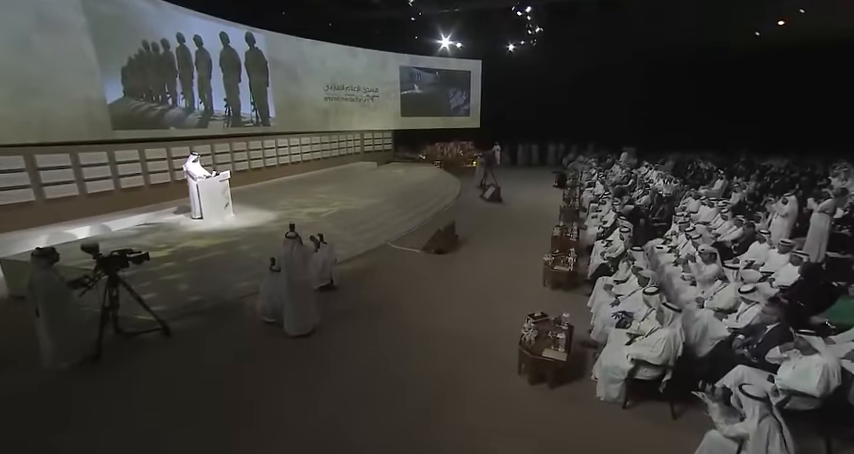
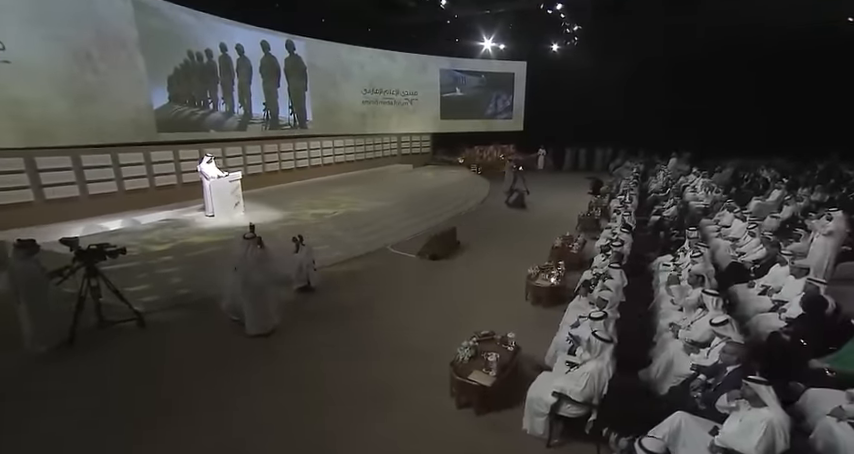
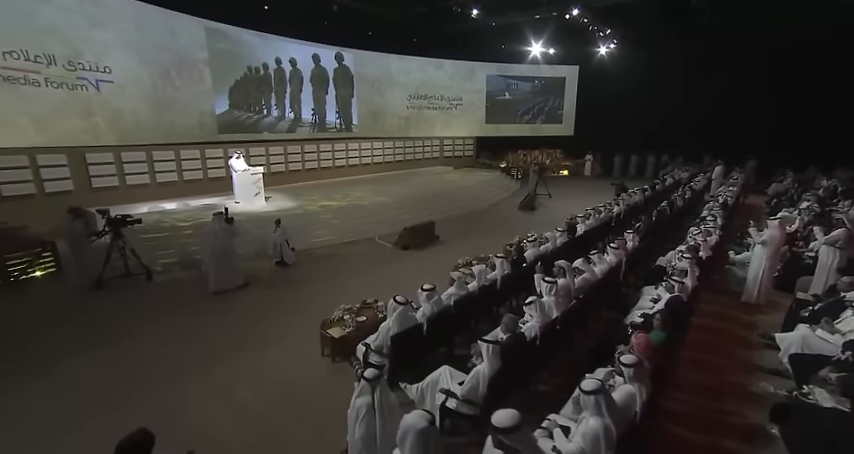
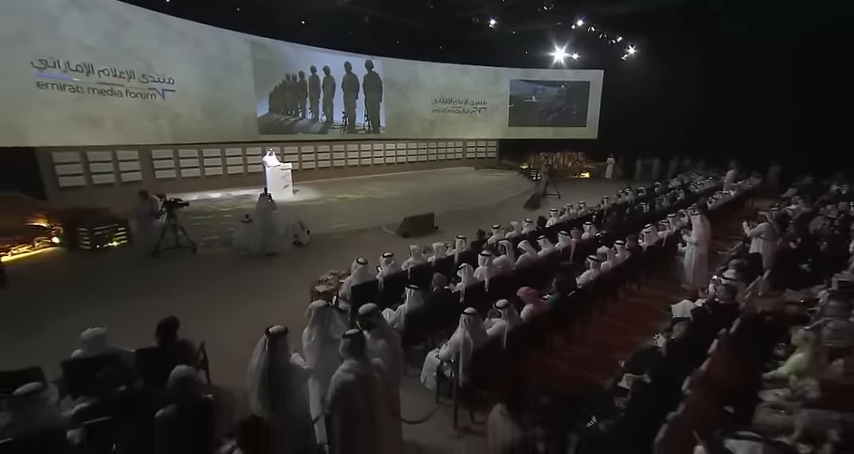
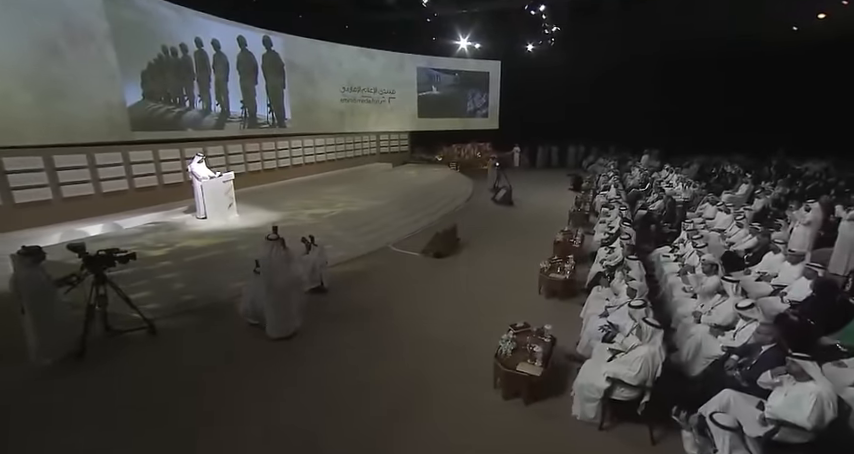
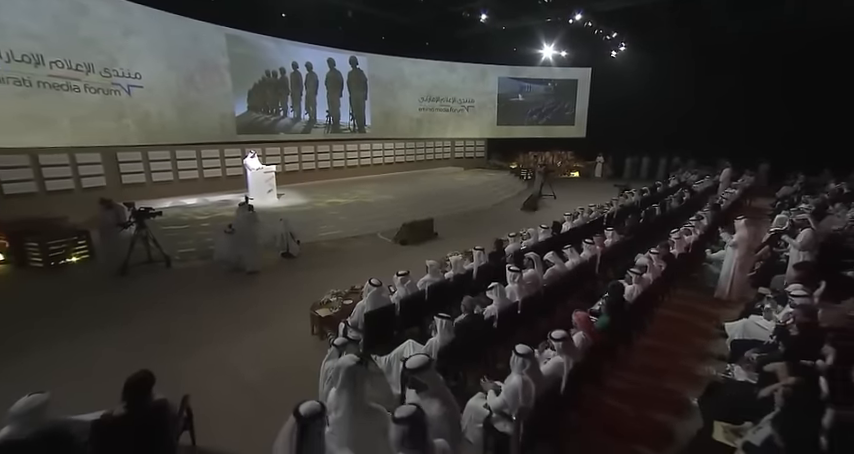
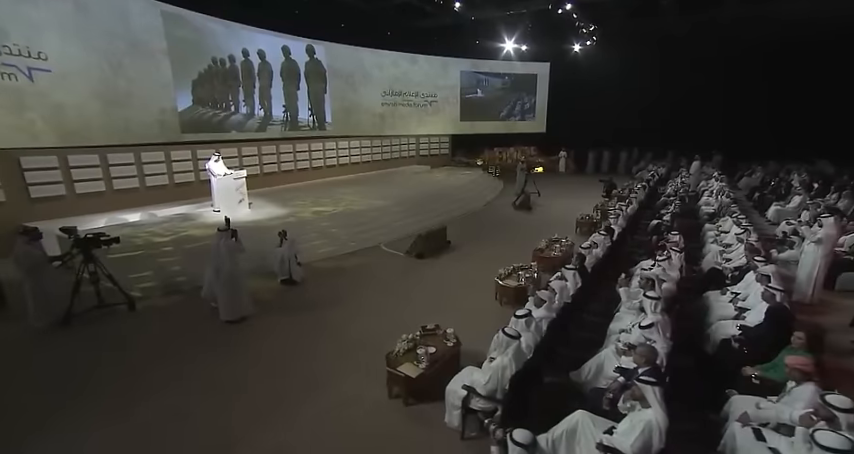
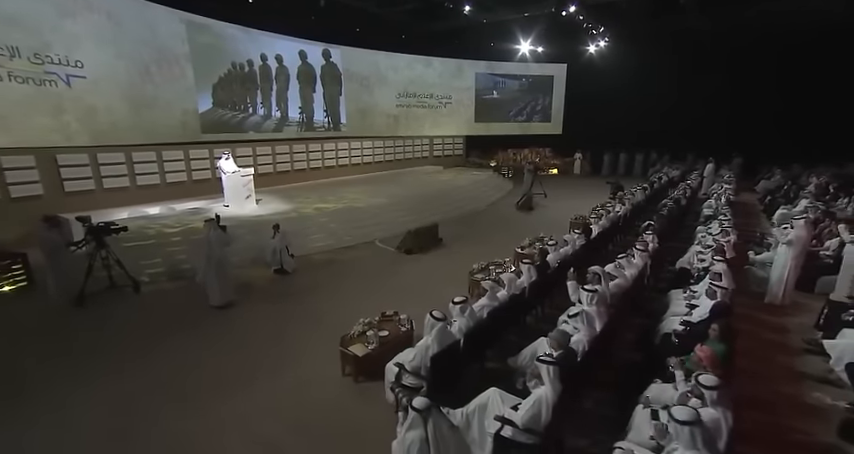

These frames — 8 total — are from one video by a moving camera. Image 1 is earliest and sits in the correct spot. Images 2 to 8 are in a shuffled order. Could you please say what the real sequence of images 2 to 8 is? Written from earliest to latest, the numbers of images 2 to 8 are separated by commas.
5, 2, 7, 8, 3, 6, 4
